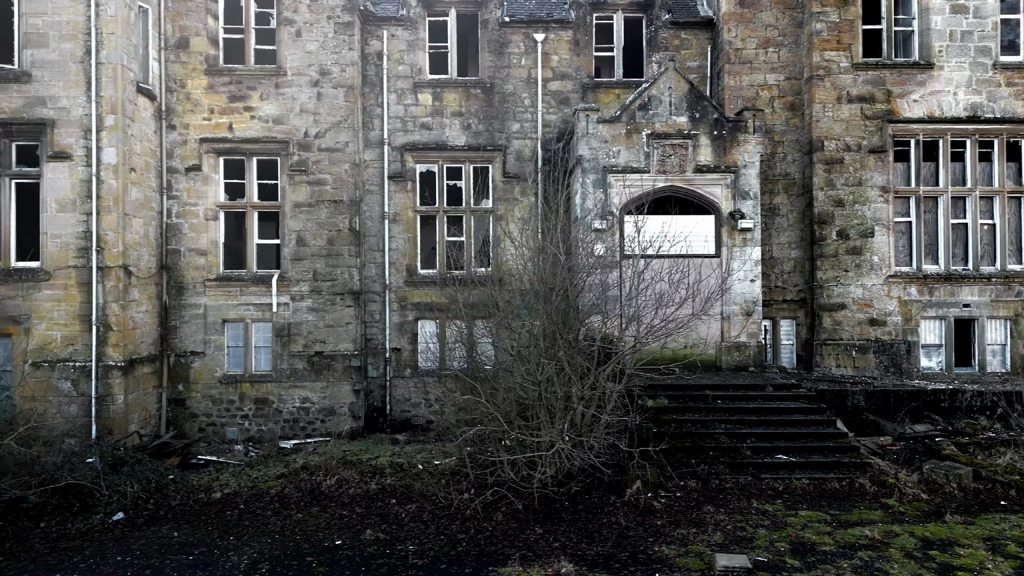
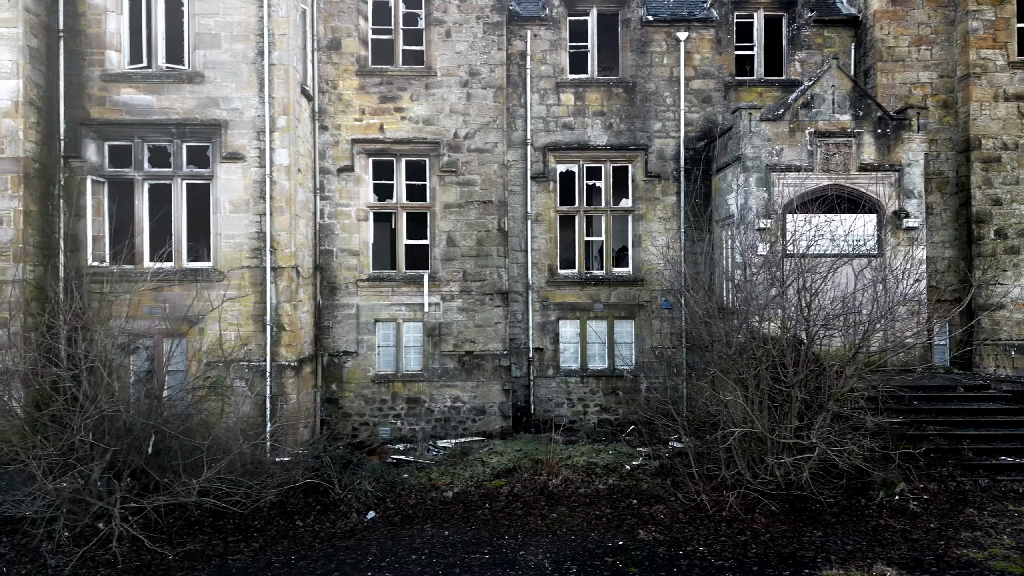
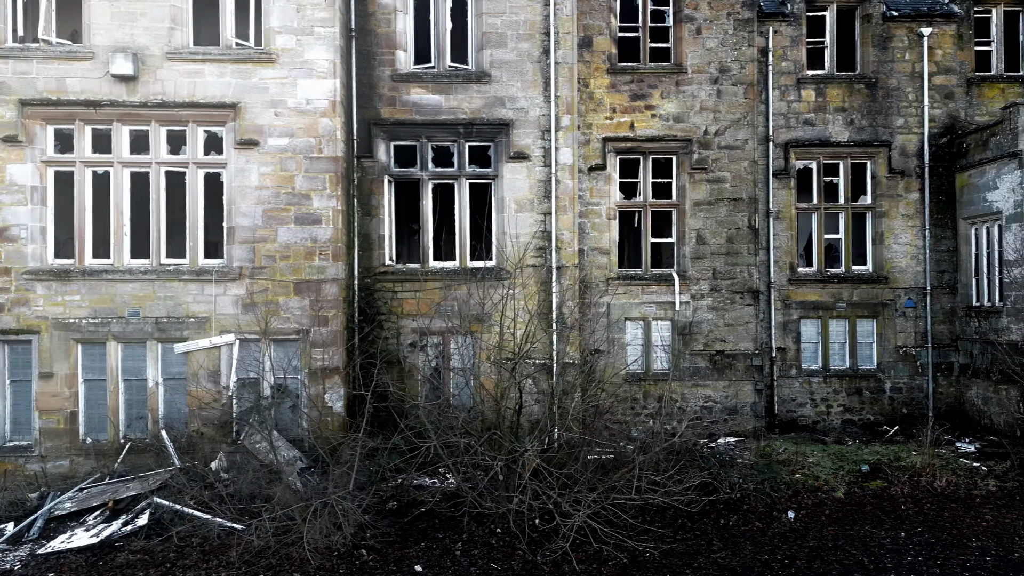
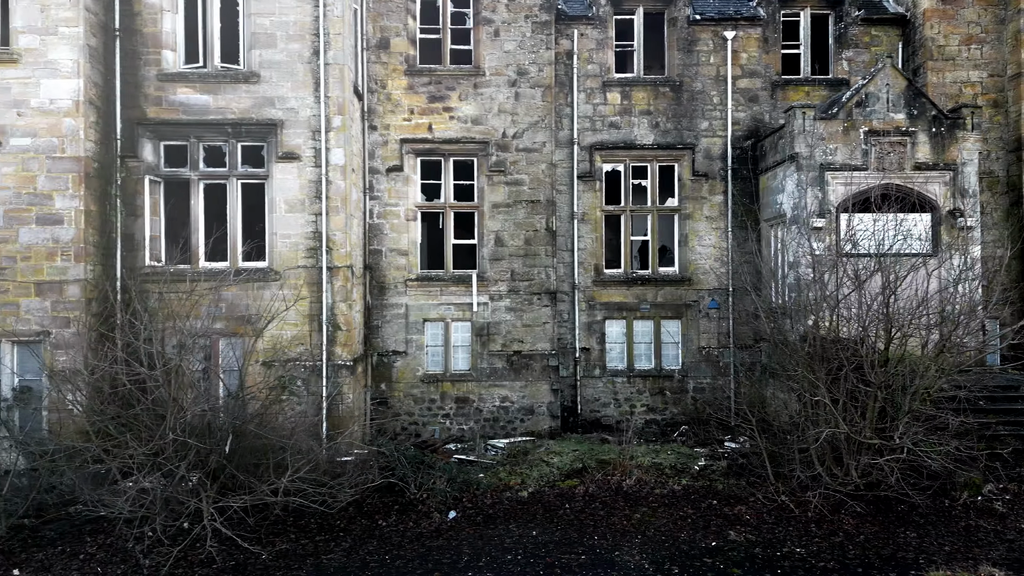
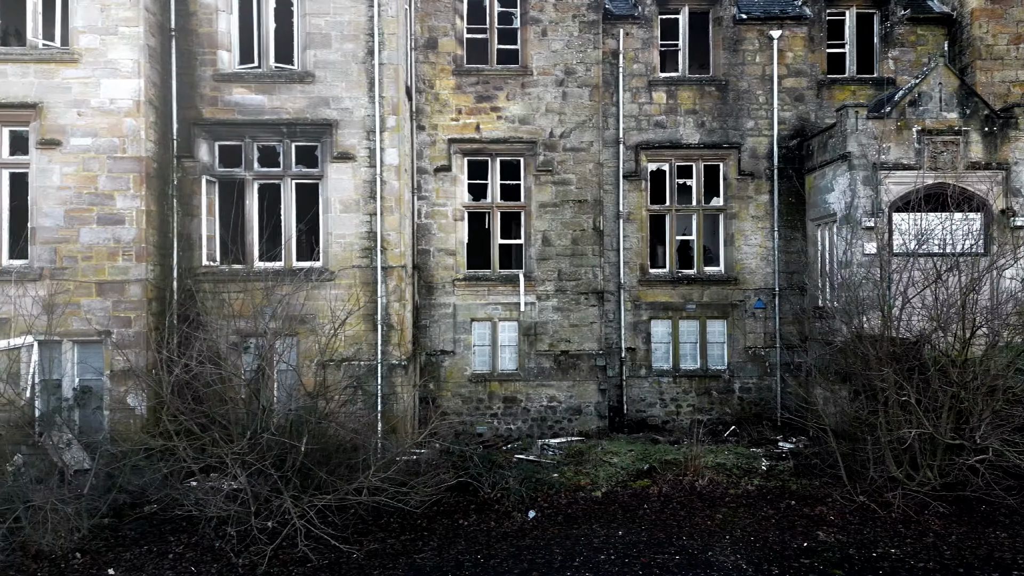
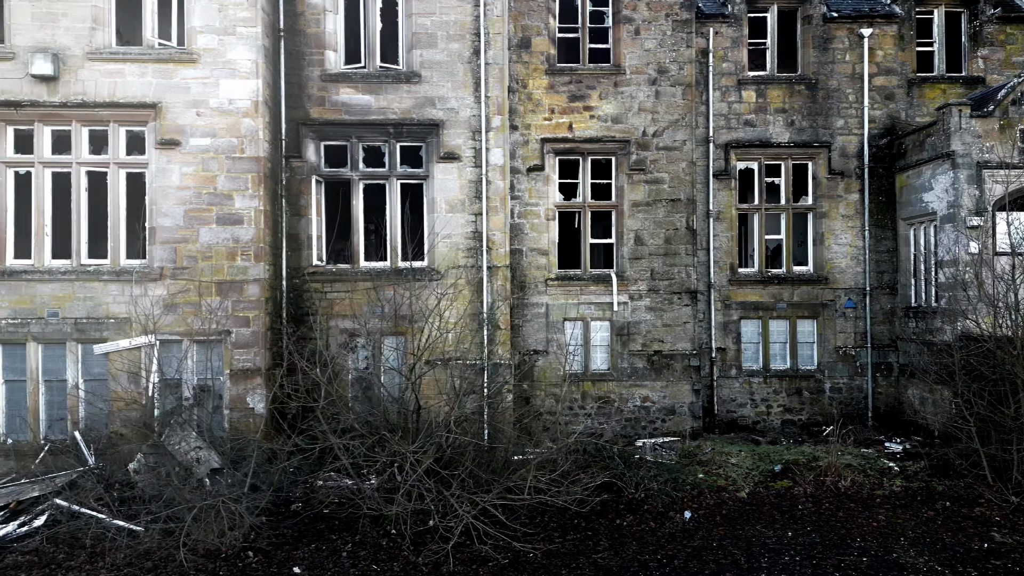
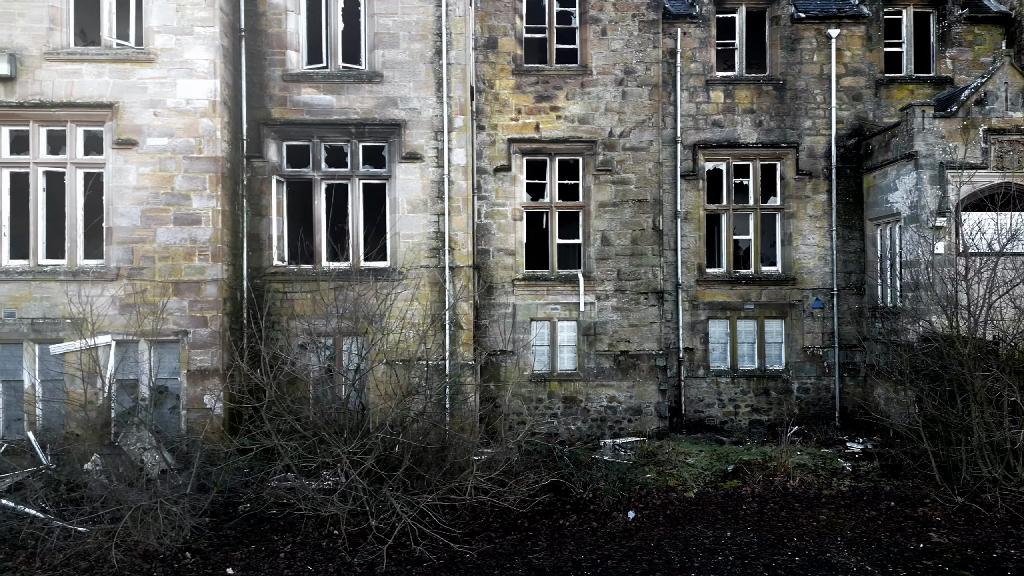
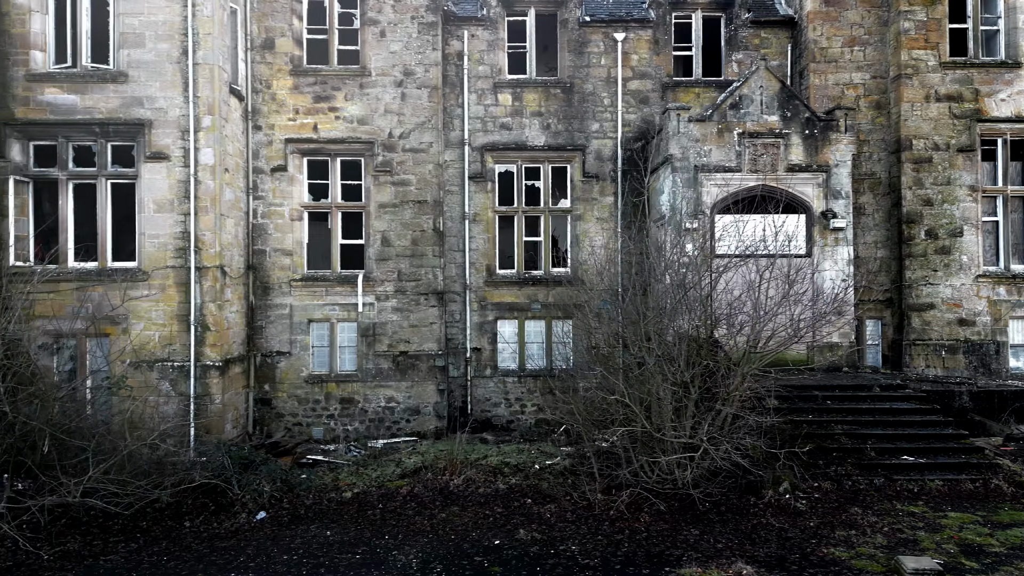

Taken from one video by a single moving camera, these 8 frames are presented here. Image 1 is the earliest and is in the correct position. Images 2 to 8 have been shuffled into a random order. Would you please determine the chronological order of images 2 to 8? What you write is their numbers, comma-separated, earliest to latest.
8, 2, 4, 5, 7, 6, 3
